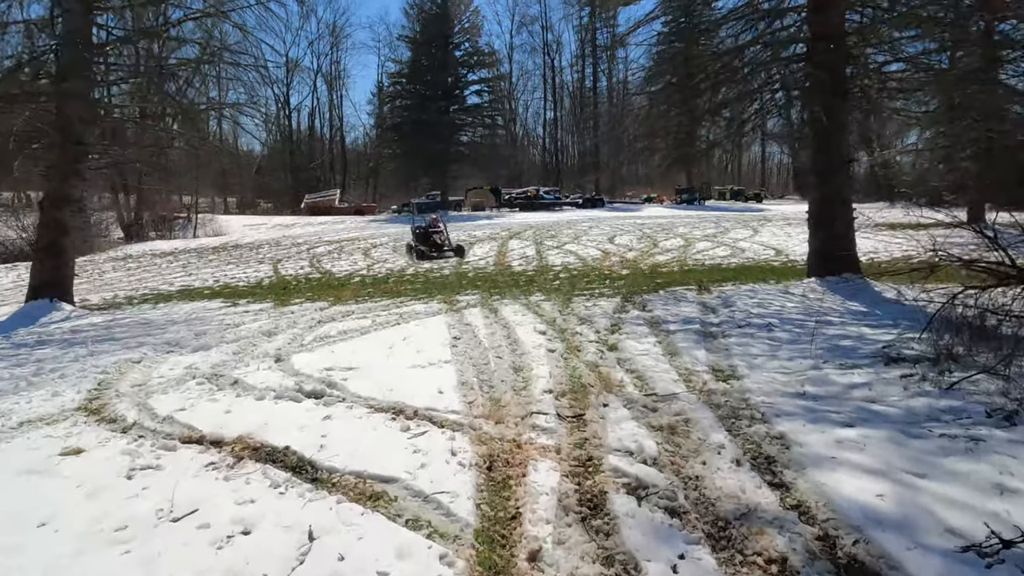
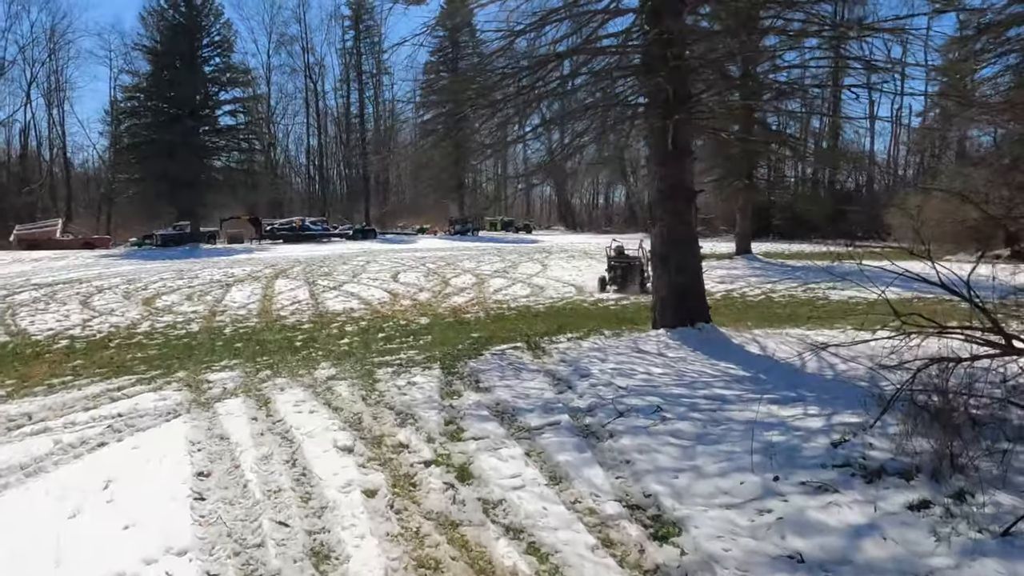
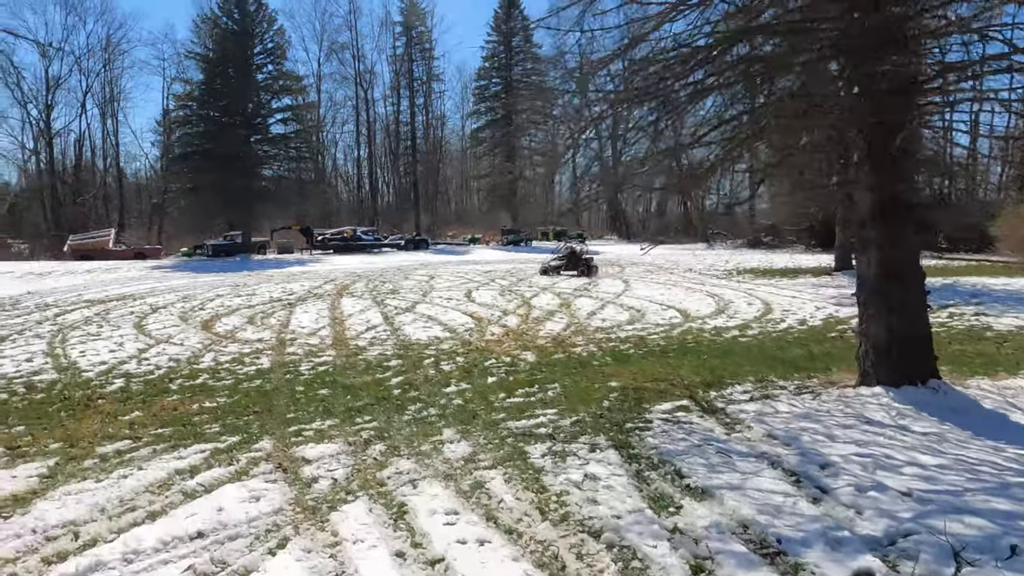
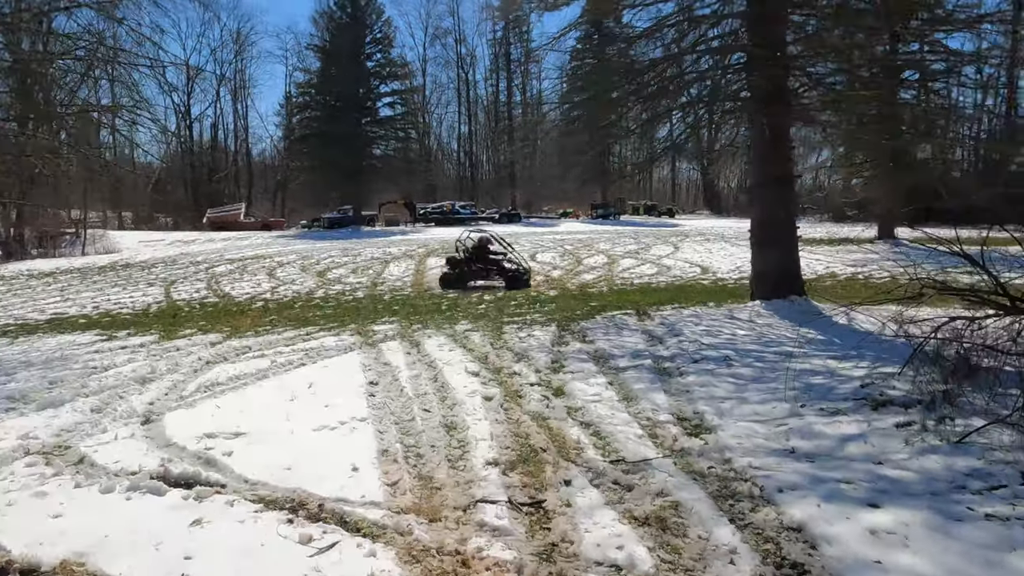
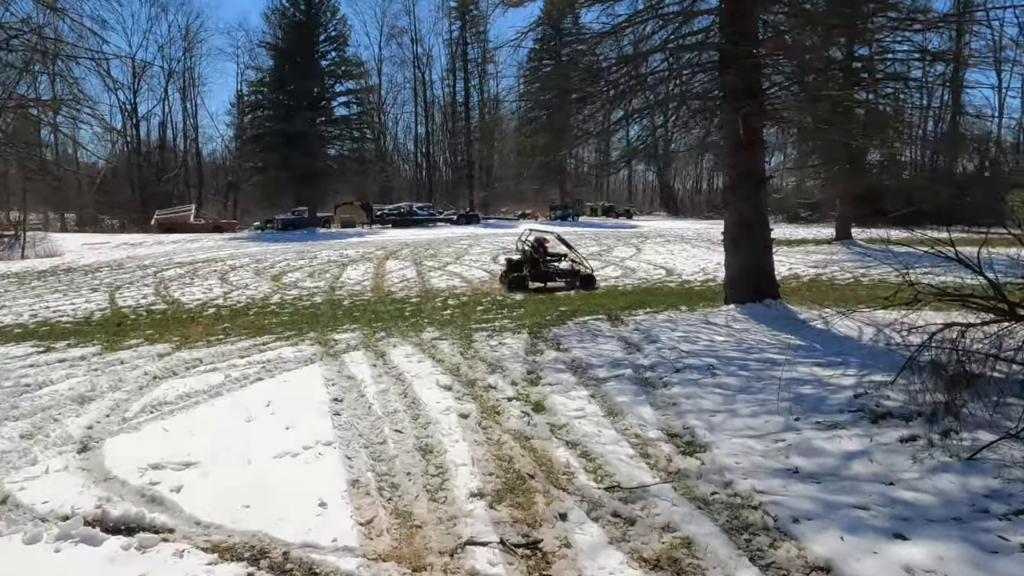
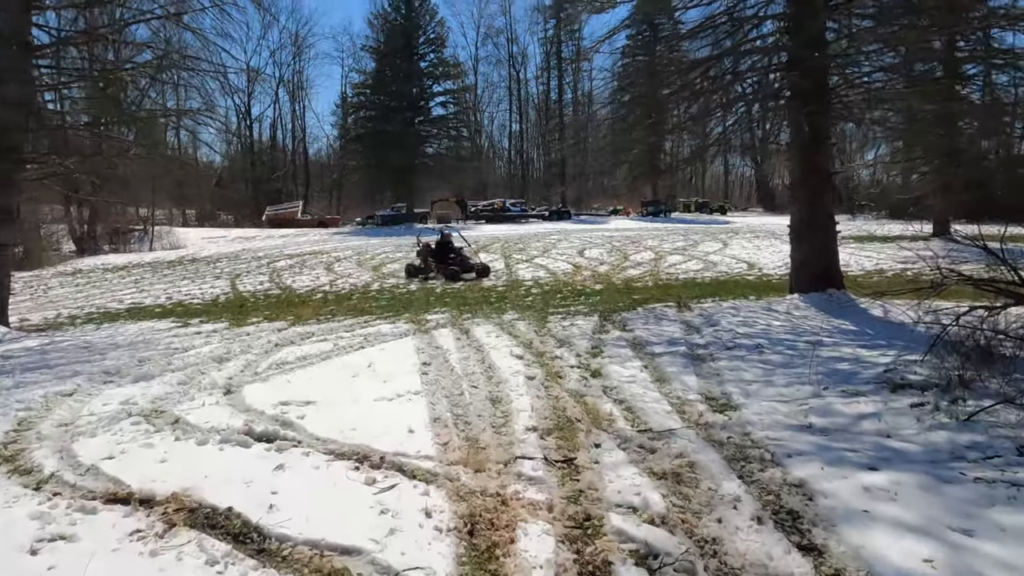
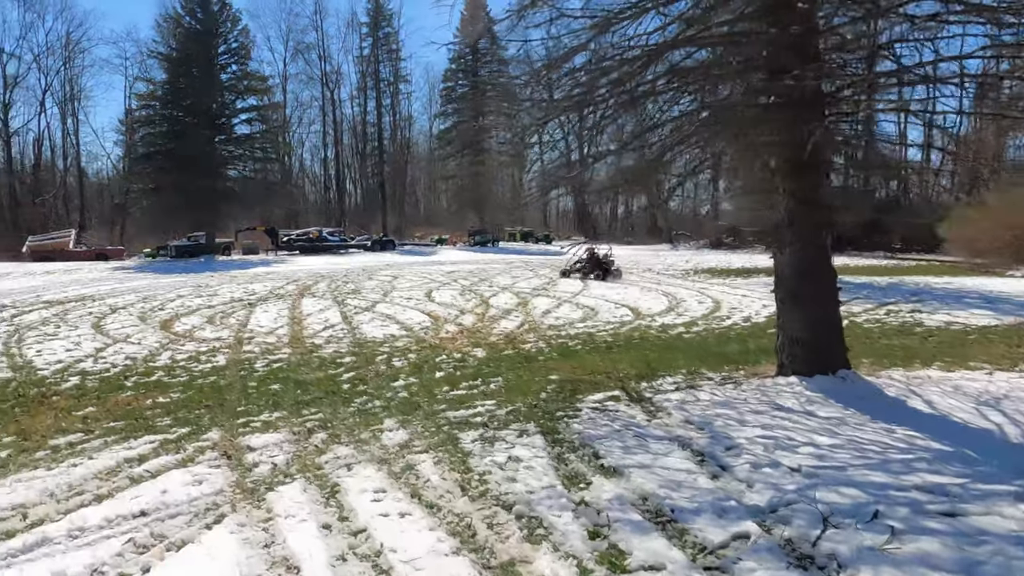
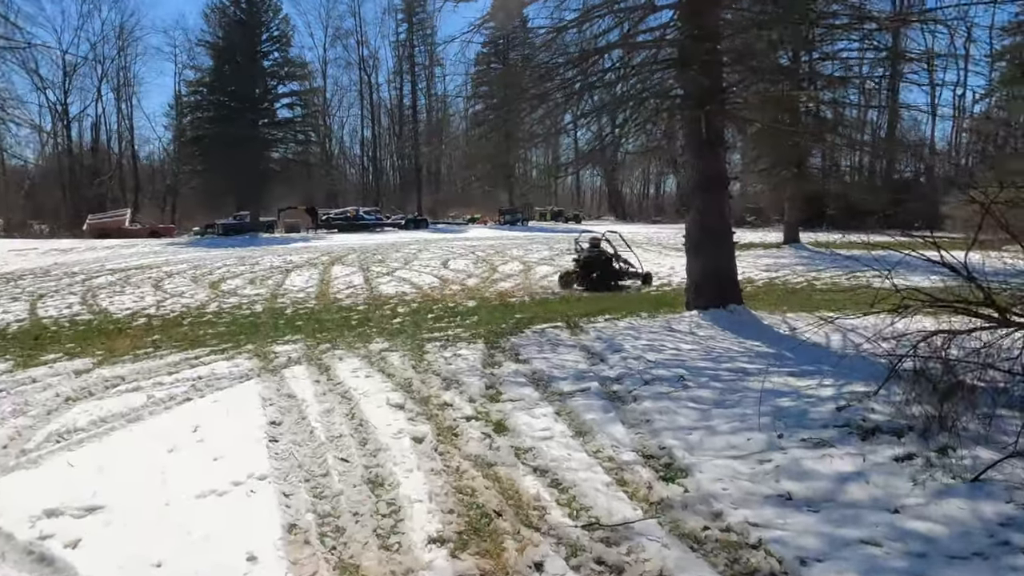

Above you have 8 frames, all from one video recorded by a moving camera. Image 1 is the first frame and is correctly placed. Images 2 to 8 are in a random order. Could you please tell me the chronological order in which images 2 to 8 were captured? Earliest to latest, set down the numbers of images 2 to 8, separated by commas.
6, 4, 5, 8, 2, 7, 3
